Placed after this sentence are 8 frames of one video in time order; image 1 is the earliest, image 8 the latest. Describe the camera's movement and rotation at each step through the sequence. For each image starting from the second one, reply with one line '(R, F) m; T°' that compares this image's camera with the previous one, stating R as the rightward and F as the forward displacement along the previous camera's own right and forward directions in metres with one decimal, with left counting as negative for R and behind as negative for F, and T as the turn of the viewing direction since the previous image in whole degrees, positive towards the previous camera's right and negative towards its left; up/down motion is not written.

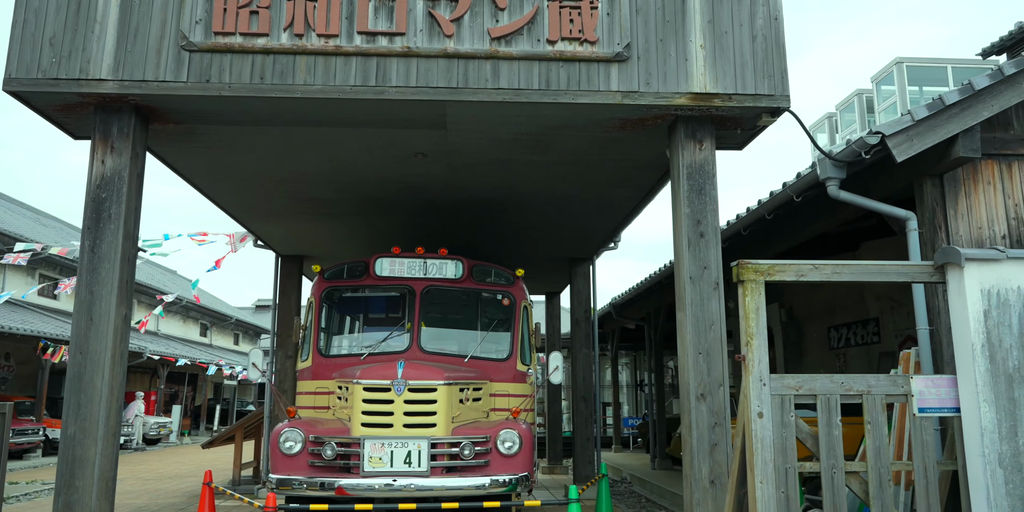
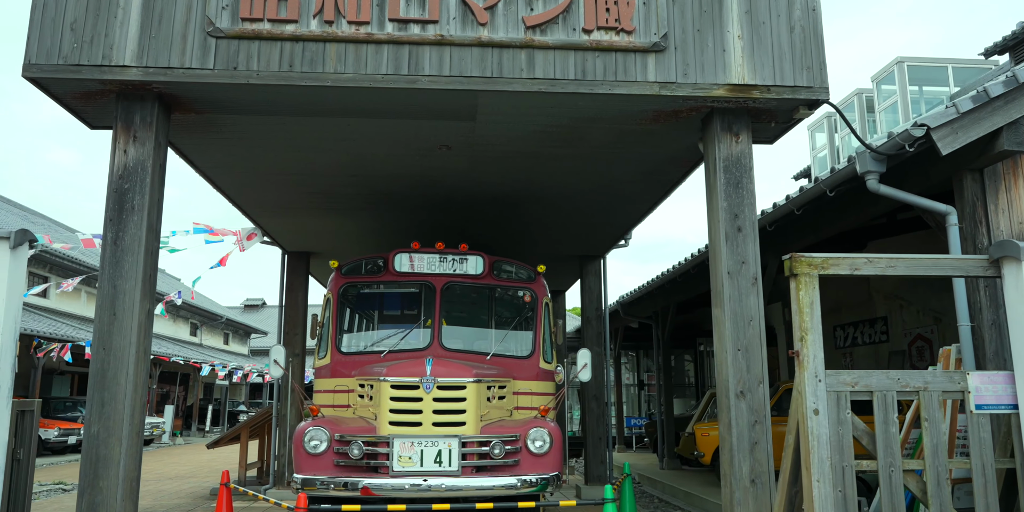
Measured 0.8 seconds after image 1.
(-0.4, +0.1) m; +1°
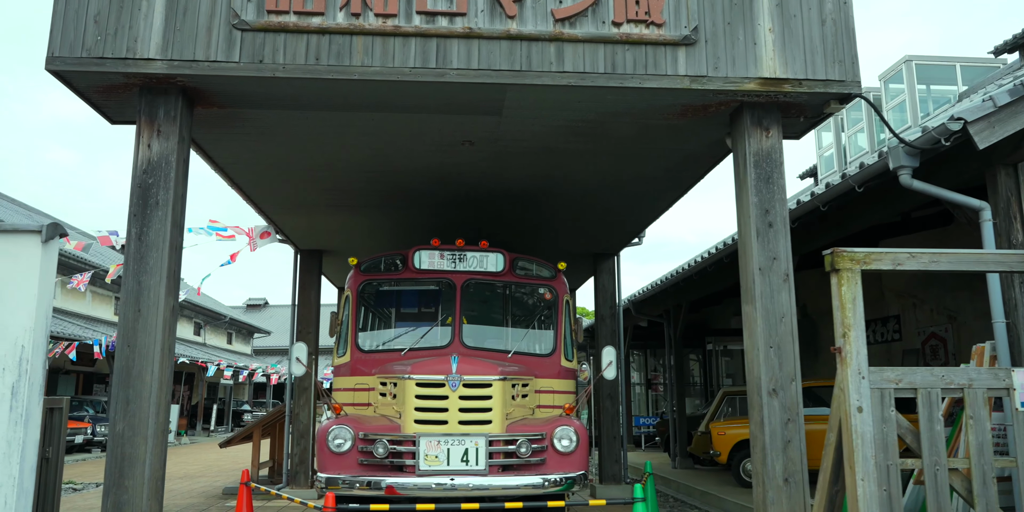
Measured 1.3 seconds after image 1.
(-0.2, +0.1) m; 0°
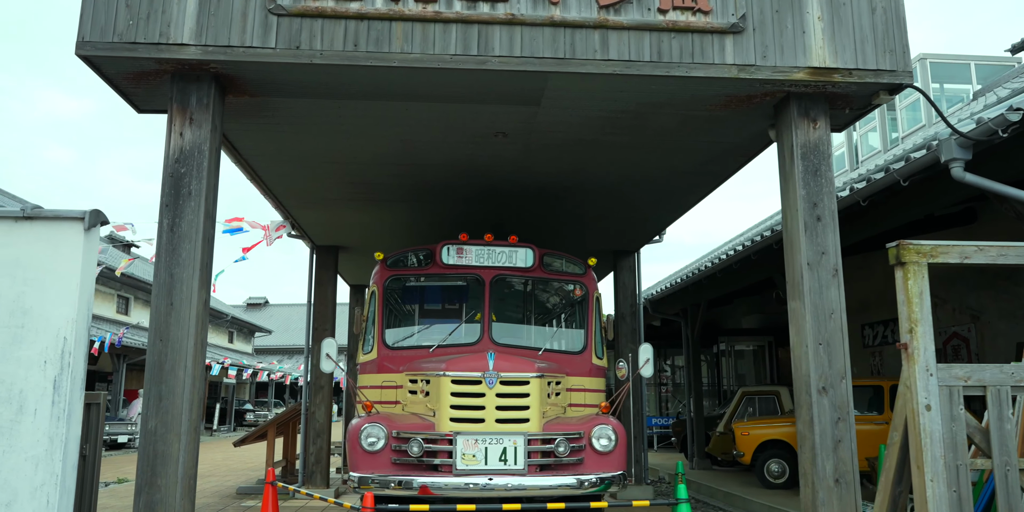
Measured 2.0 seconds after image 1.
(-0.3, +0.2) m; 0°
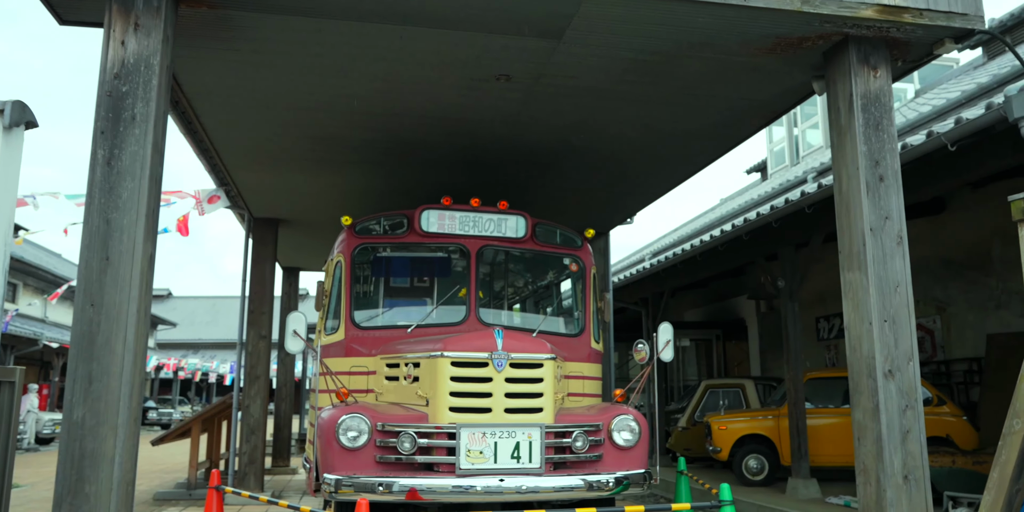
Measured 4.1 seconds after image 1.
(-0.6, +1.0) m; +6°
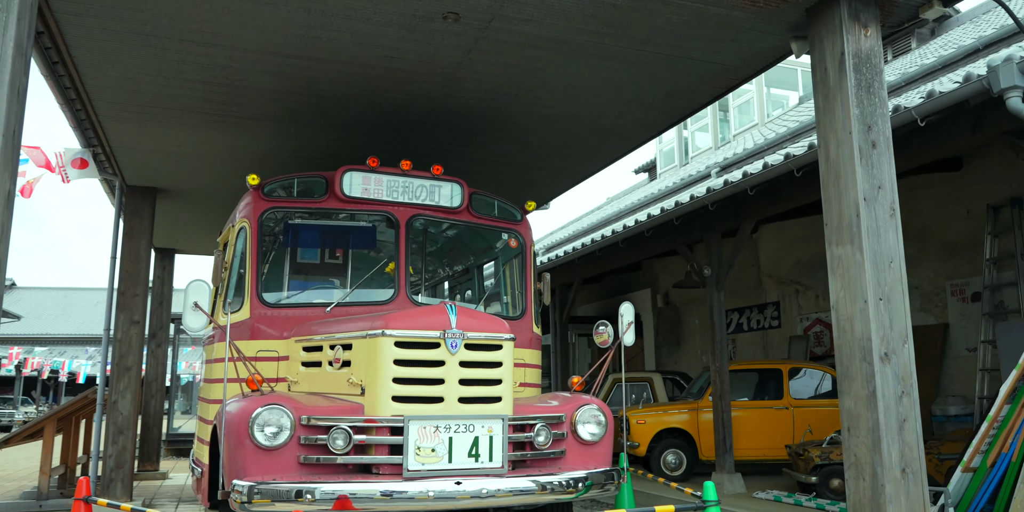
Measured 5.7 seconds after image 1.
(-0.5, +0.8) m; +9°
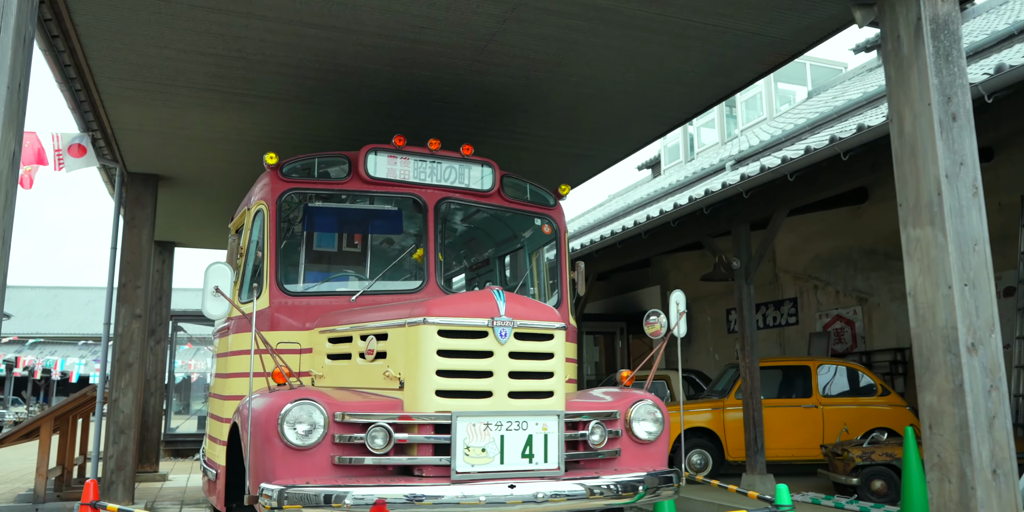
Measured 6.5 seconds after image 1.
(-0.3, +0.4) m; +1°
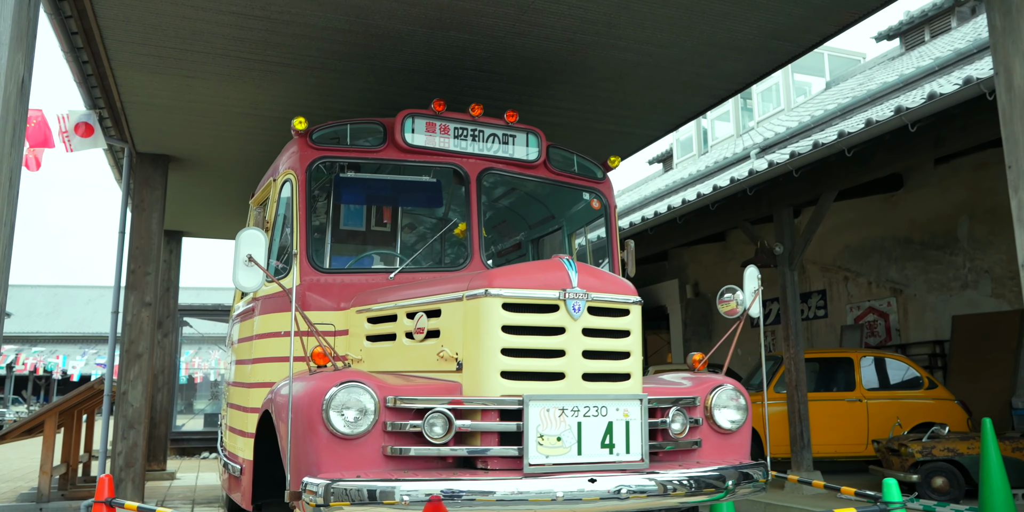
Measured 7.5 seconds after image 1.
(-0.3, +0.5) m; 0°
